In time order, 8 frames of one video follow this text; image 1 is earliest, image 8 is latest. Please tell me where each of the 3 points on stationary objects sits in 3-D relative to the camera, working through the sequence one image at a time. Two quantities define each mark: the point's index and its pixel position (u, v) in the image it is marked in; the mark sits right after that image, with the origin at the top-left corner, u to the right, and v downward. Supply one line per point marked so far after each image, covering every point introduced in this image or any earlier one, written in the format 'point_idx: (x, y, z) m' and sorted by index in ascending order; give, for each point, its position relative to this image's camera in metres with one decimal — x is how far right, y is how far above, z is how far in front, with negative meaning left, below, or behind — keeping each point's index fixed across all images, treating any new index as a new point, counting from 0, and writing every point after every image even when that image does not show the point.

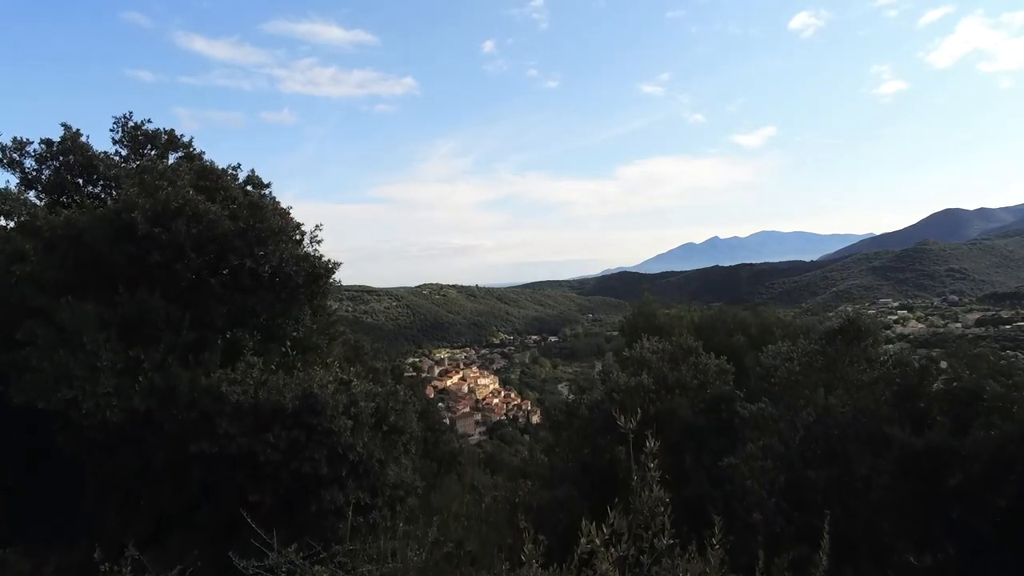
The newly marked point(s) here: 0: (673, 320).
0: (+3.7, -0.7, +13.2) m
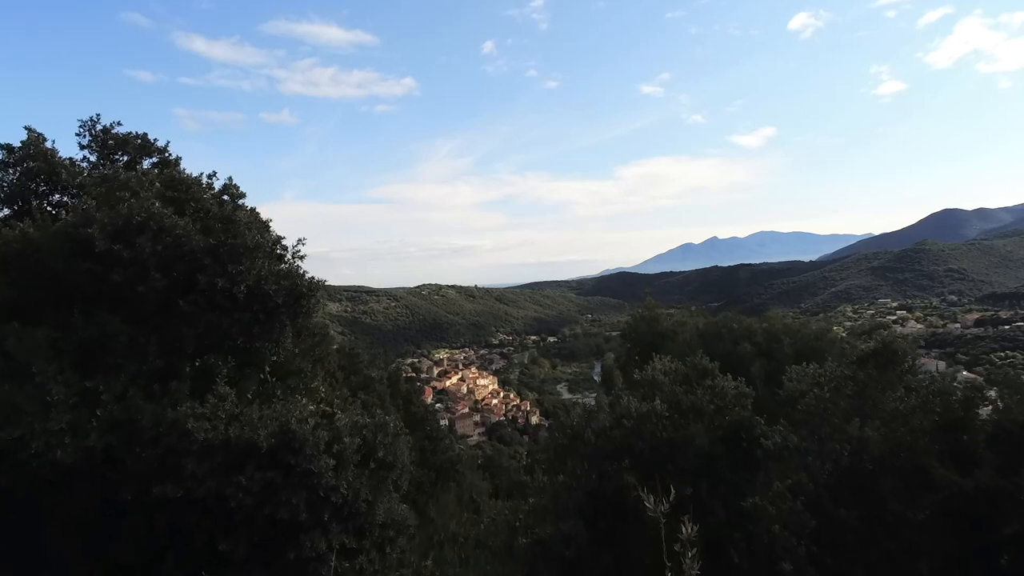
0: (+4.4, -0.9, +14.6) m
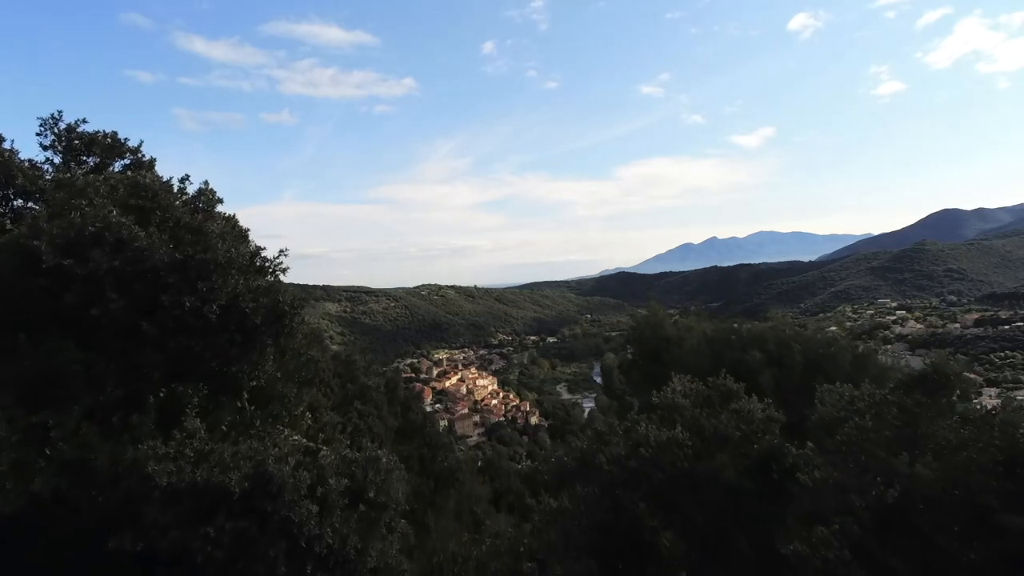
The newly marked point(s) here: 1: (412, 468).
0: (+4.4, -1.0, +14.2) m
1: (-2.9, -5.2, +16.3) m
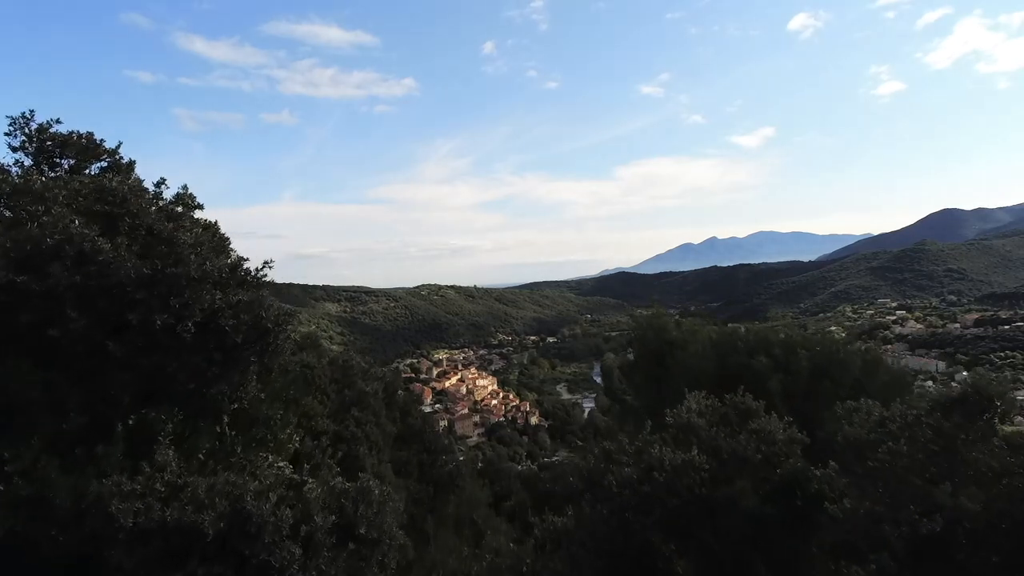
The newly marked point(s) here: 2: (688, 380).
0: (+4.4, -1.1, +13.9) m
1: (-2.9, -5.3, +15.9) m
2: (+3.9, -2.0, +12.3) m
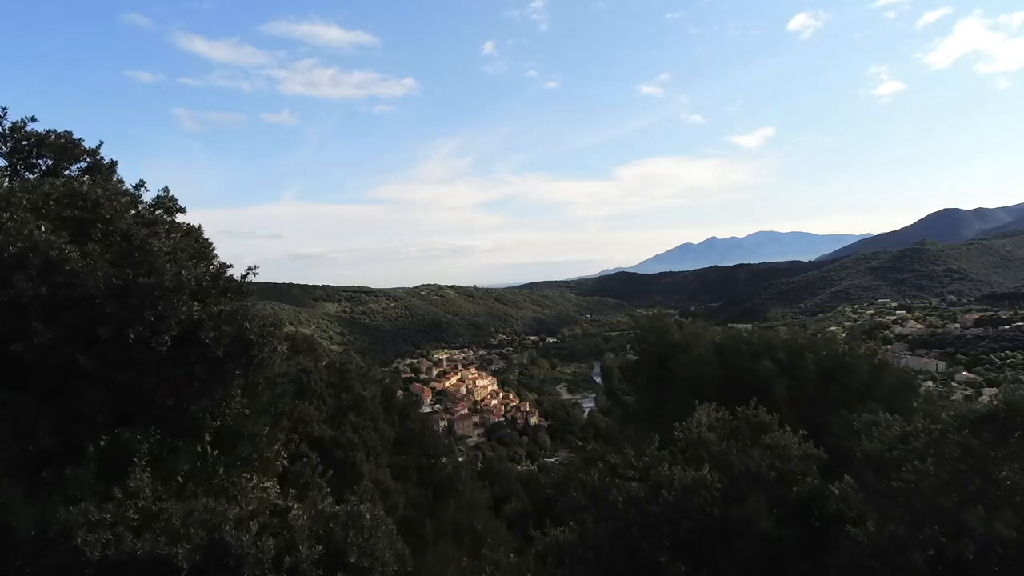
0: (+4.4, -1.2, +13.6) m
1: (-2.9, -5.4, +15.7) m
2: (+3.9, -2.1, +12.1) m
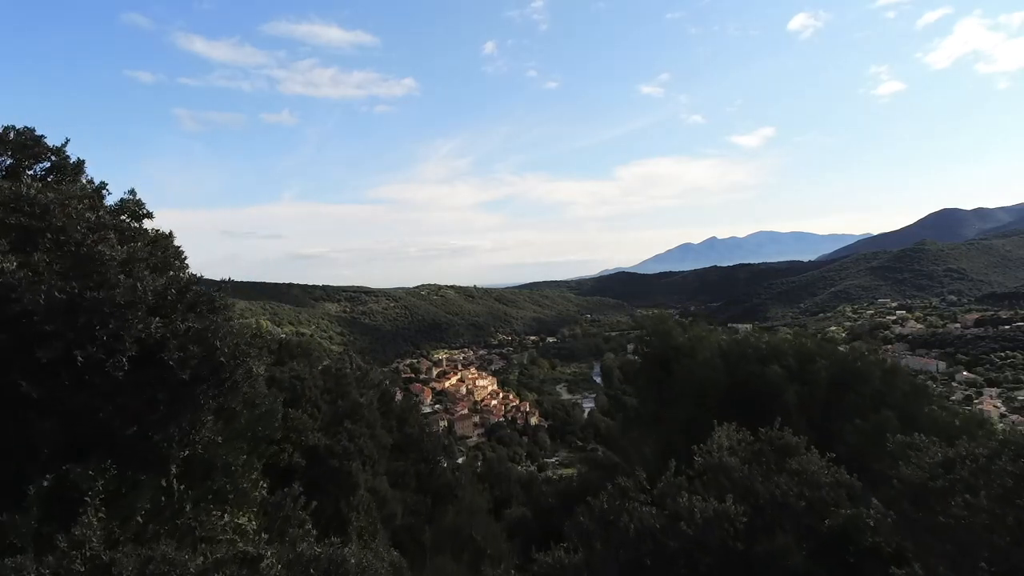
0: (+4.5, -1.3, +13.2) m
1: (-2.9, -5.5, +15.3) m
2: (+3.9, -2.2, +11.6) m
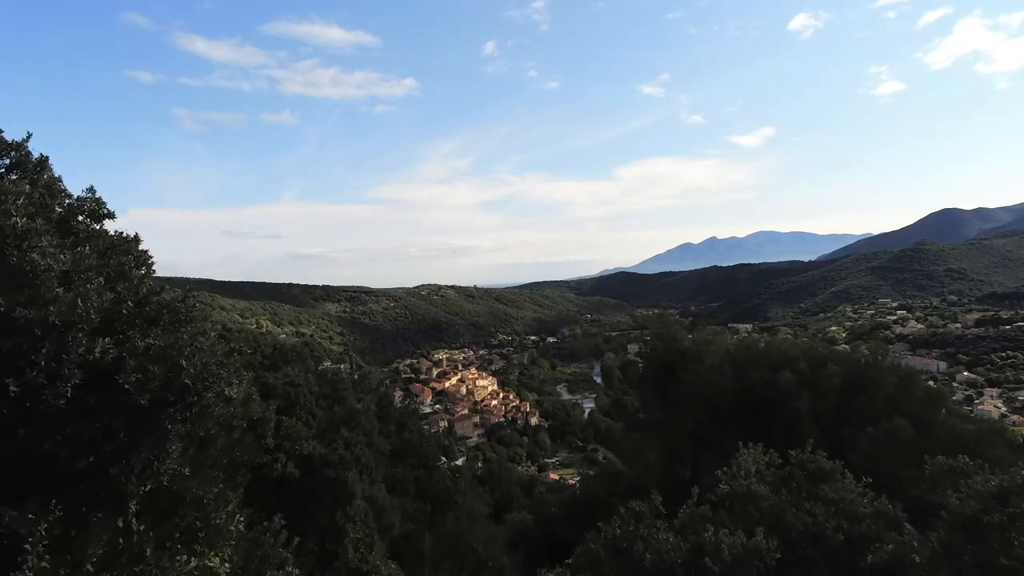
0: (+4.5, -1.4, +12.8) m
1: (-2.8, -5.5, +14.8) m
2: (+3.9, -2.2, +11.2) m
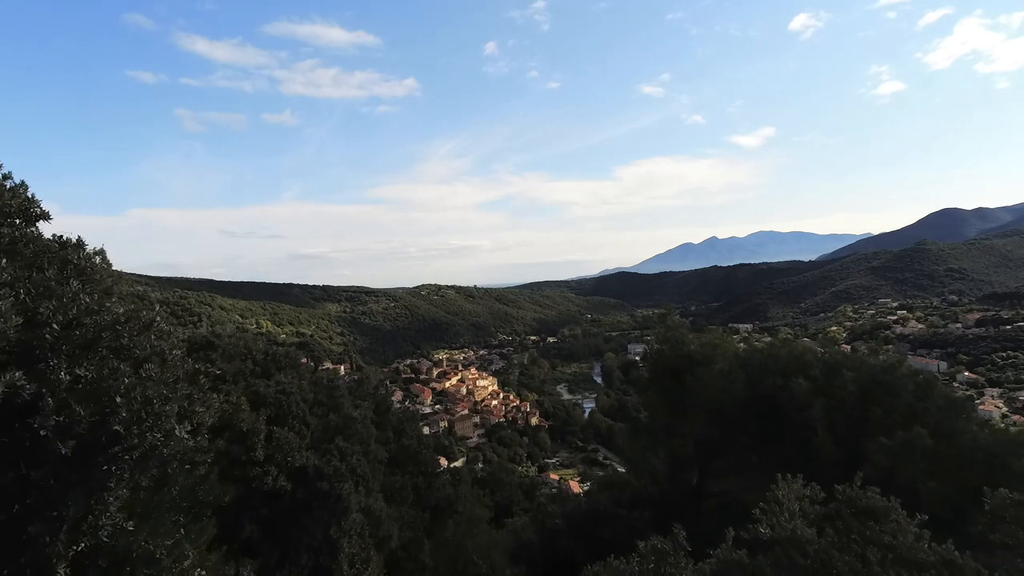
0: (+4.5, -1.4, +12.3) m
1: (-2.8, -5.6, +14.3) m
2: (+4.0, -2.3, +10.7) m
